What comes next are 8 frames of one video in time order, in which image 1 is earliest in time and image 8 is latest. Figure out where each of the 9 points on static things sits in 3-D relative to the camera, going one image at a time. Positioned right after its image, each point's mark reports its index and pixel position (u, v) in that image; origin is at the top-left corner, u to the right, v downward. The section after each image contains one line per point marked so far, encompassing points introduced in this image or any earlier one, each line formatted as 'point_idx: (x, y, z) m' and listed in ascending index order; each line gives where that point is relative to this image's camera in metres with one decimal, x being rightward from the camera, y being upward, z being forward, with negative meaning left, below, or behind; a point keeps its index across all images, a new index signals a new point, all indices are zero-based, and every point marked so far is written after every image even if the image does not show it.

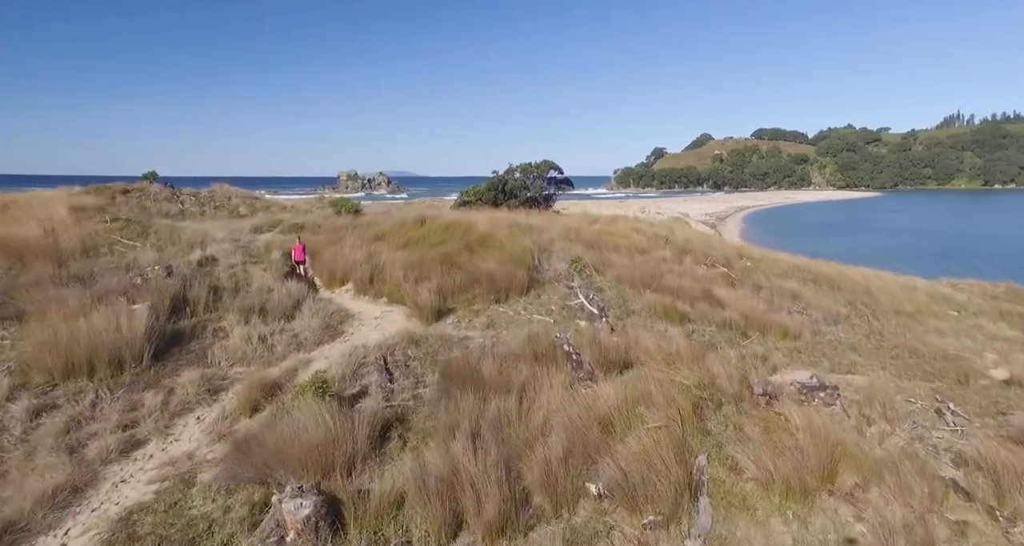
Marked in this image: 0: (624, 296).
0: (+1.5, -0.3, +8.4) m
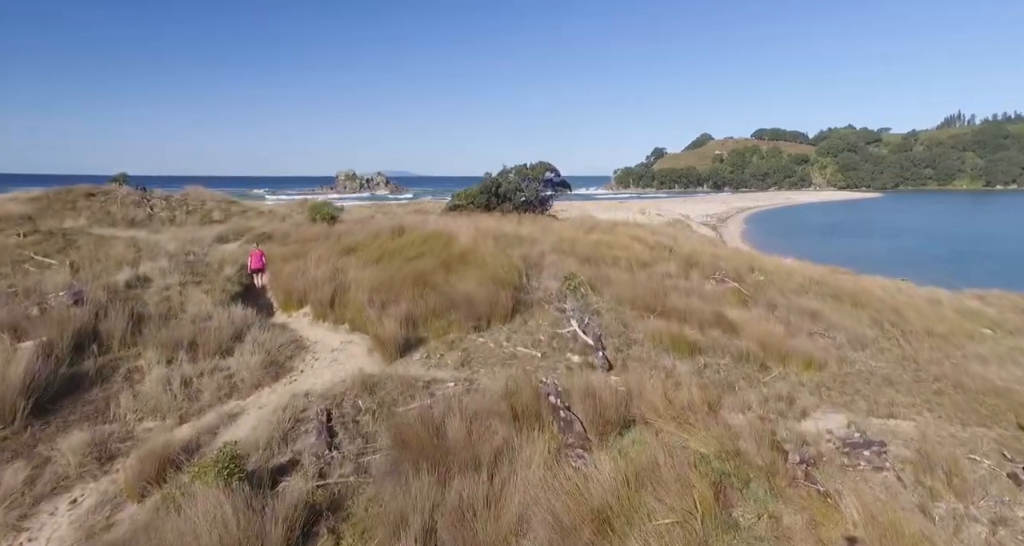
0: (+1.3, -0.6, +7.3) m
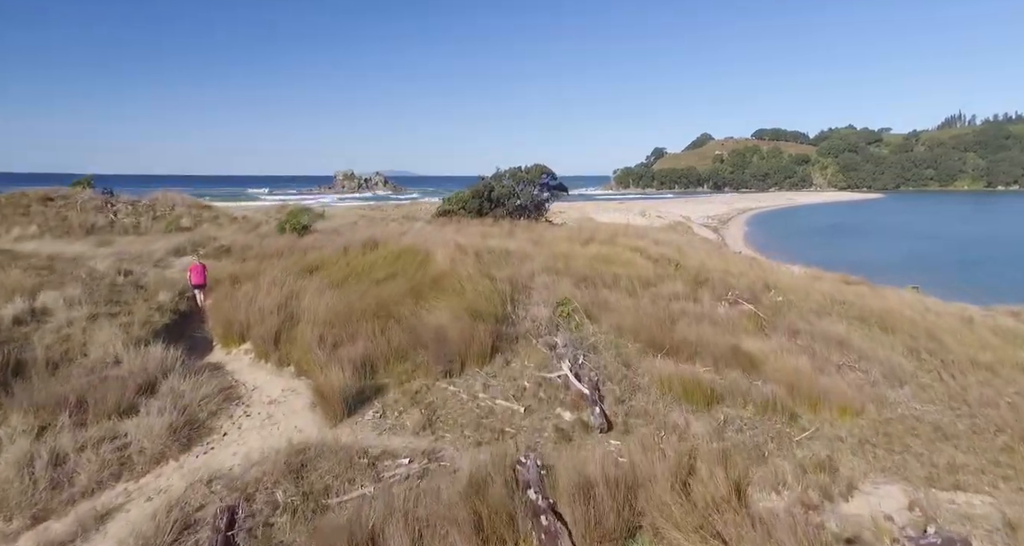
0: (+1.1, -0.9, +6.1) m
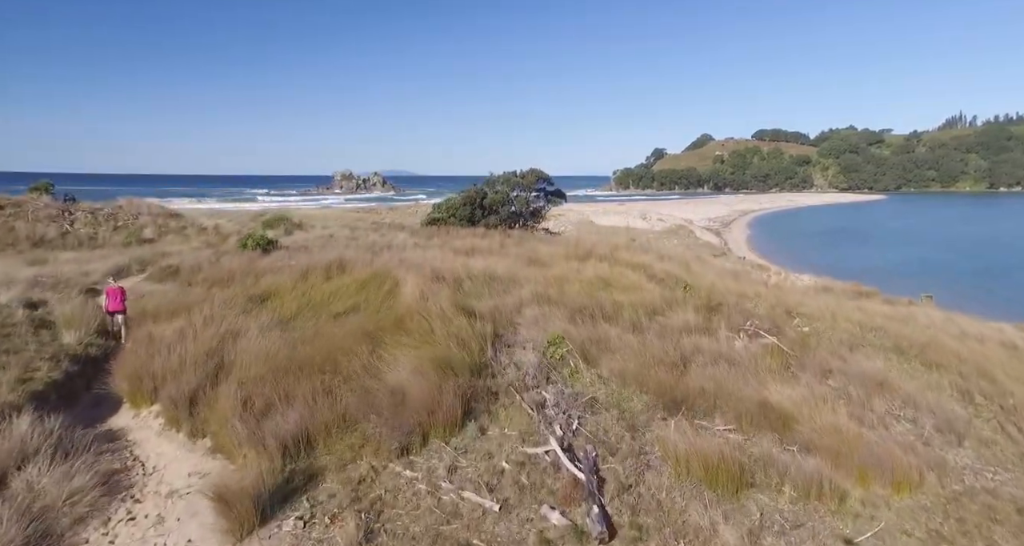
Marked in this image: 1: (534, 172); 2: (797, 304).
0: (+1.0, -1.2, +5.0) m
1: (+0.7, +3.2, +19.8) m
2: (+4.6, -0.5, +9.8) m
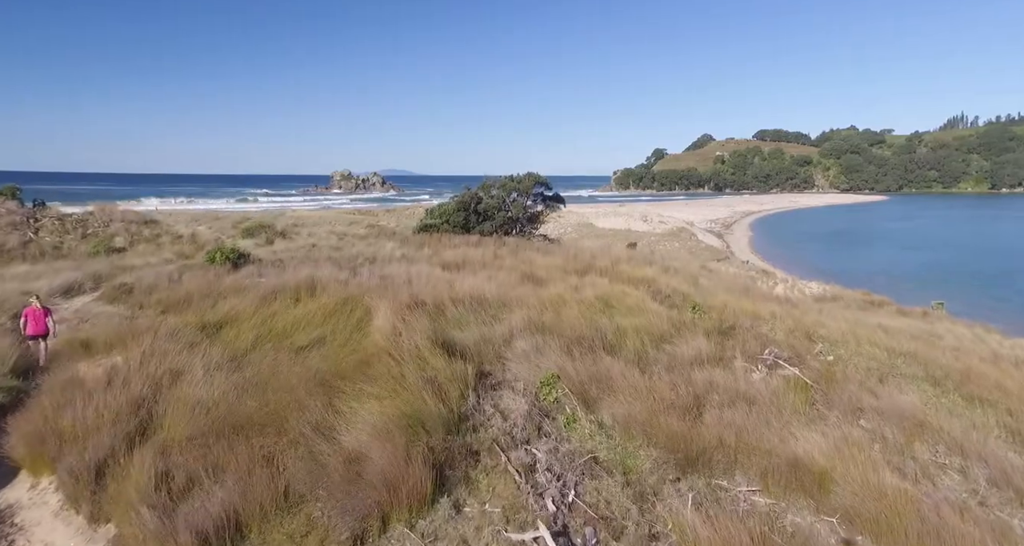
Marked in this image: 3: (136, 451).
0: (+0.9, -1.5, +4.1) m
1: (+0.6, +3.0, +18.9) m
2: (+4.5, -0.7, +9.0) m
3: (-2.3, -1.1, +3.9) m
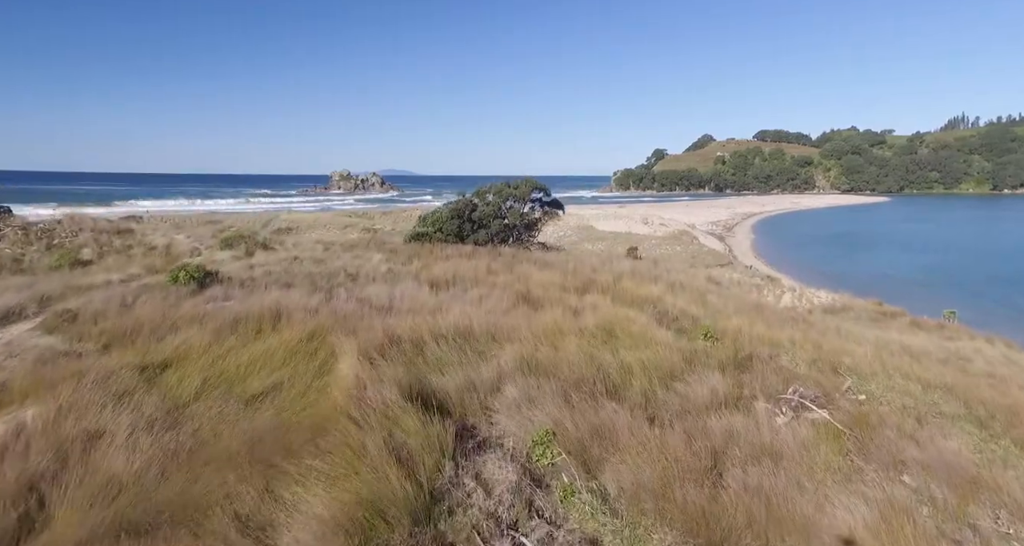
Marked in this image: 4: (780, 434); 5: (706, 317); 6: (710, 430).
0: (+0.8, -1.7, +3.3) m
1: (+0.5, +2.7, +18.1) m
2: (+4.4, -1.0, +8.2) m
3: (-2.4, -1.4, +3.1) m
4: (+2.4, -1.4, +5.4) m
5: (+2.8, -0.6, +8.9) m
6: (+1.7, -1.3, +5.2) m
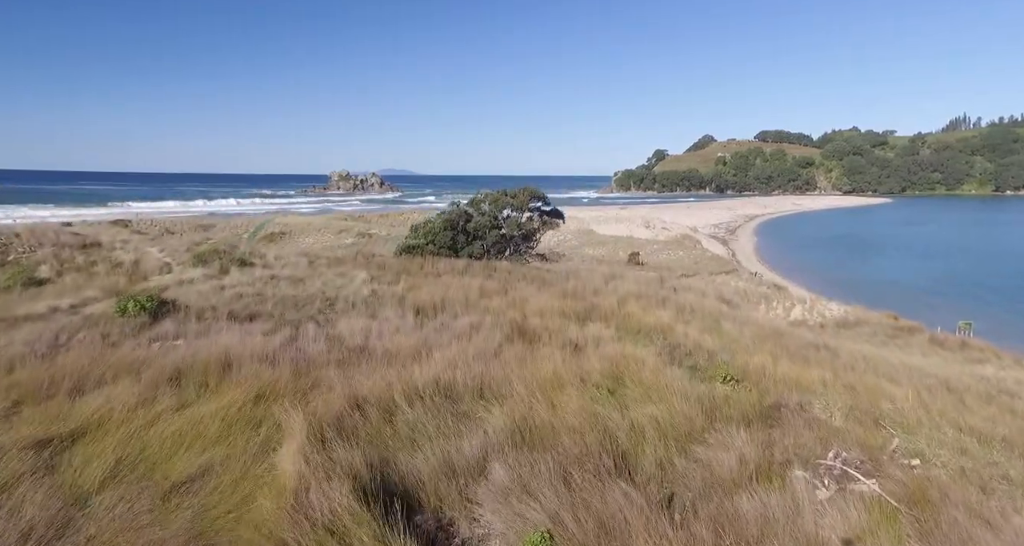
0: (+0.7, -2.1, +2.4) m
1: (+0.4, +2.3, +17.1) m
2: (+4.3, -1.4, +7.2) m
3: (-2.5, -1.8, +2.1) m
4: (+2.3, -1.8, +4.5) m
5: (+2.7, -1.0, +8.0) m
6: (+1.6, -1.7, +4.3) m
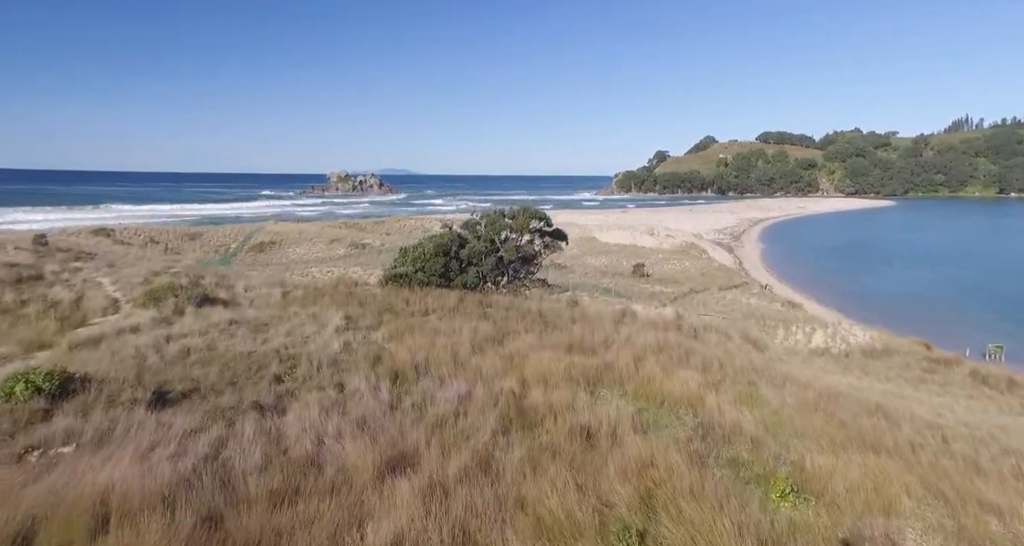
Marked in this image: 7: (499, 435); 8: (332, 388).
0: (+0.6, -2.8, +0.8) m
1: (+0.4, +1.7, +15.6) m
2: (+4.2, -2.1, +5.7) m
3: (-2.5, -2.5, +0.6) m
4: (+2.3, -2.5, +2.9) m
5: (+2.7, -1.7, +6.5) m
6: (+1.6, -2.4, +2.7) m
7: (-0.1, -1.4, +6.0) m
8: (-2.0, -1.2, +7.0) m
